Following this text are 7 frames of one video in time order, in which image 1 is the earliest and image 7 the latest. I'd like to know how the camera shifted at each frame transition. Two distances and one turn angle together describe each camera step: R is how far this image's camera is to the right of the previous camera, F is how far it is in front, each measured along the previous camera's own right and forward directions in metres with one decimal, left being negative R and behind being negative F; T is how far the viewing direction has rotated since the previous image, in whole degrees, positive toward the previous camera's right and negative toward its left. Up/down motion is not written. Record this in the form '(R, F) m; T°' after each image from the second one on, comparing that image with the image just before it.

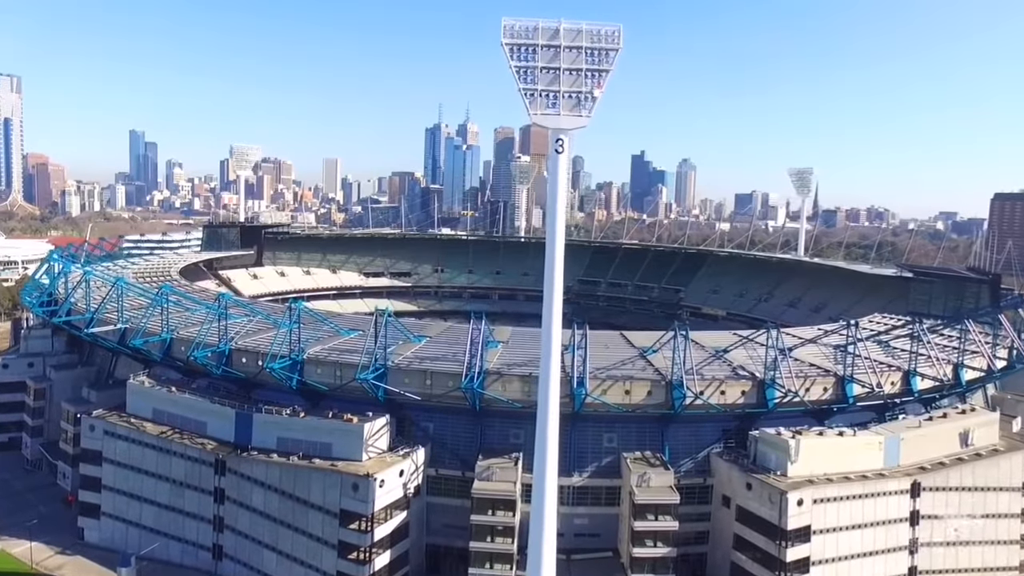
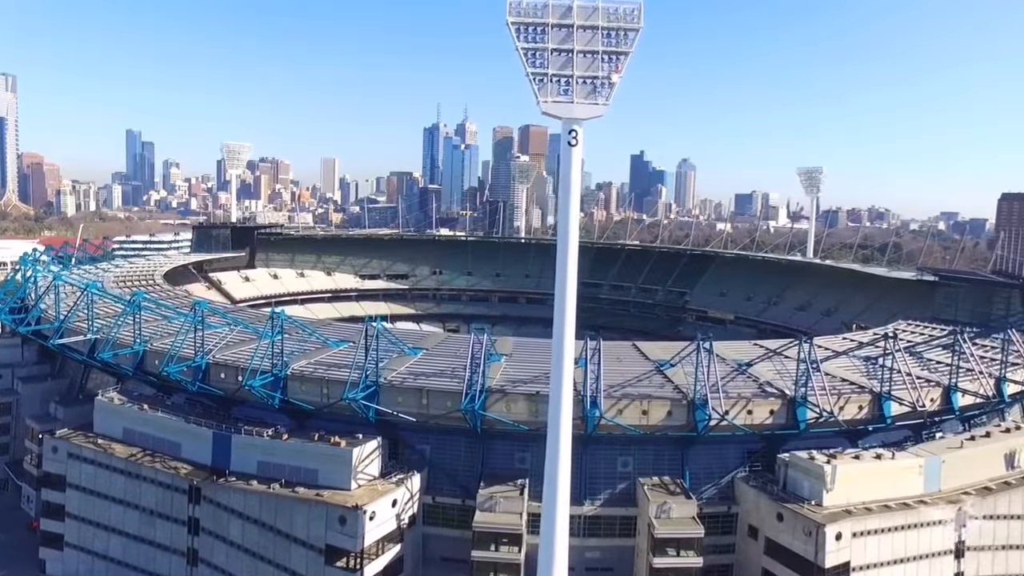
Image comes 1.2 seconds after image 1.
(-0.3, +3.7) m; 0°
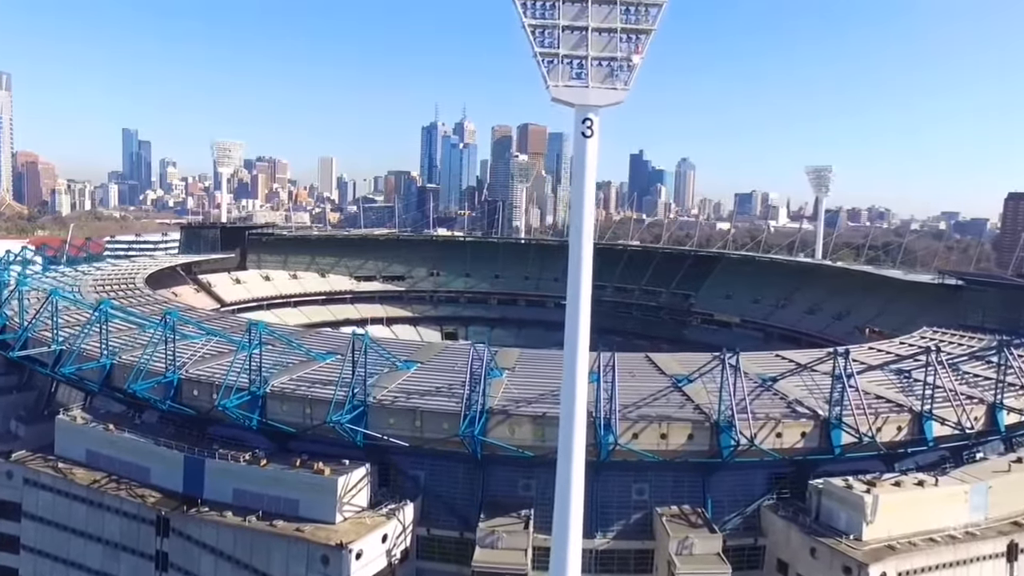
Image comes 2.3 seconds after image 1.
(-0.2, +3.6) m; 0°
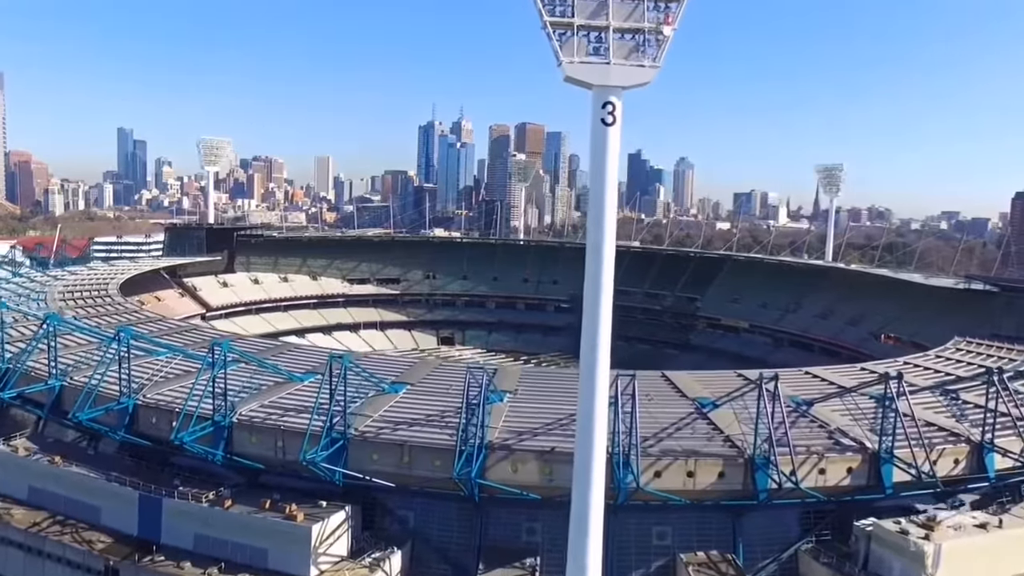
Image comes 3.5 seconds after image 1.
(-0.2, +4.3) m; 0°
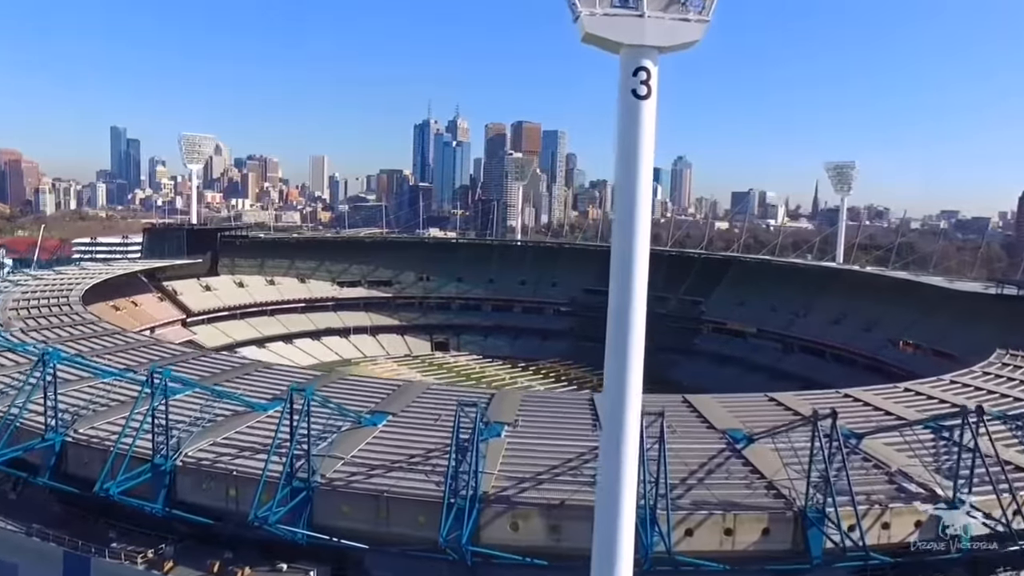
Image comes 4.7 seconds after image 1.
(-0.1, +4.9) m; 0°
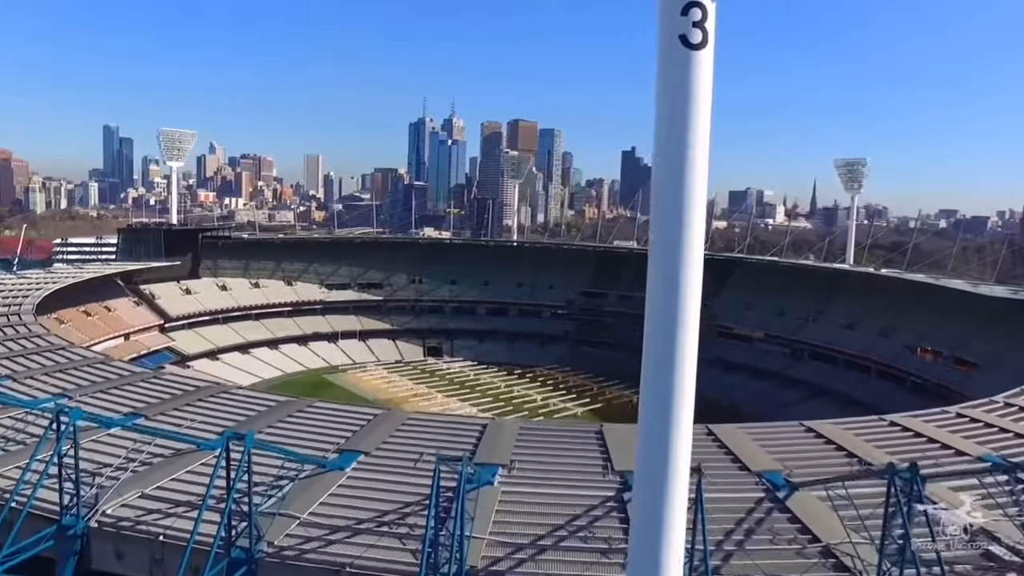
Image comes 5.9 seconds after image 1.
(0.0, +4.7) m; 0°
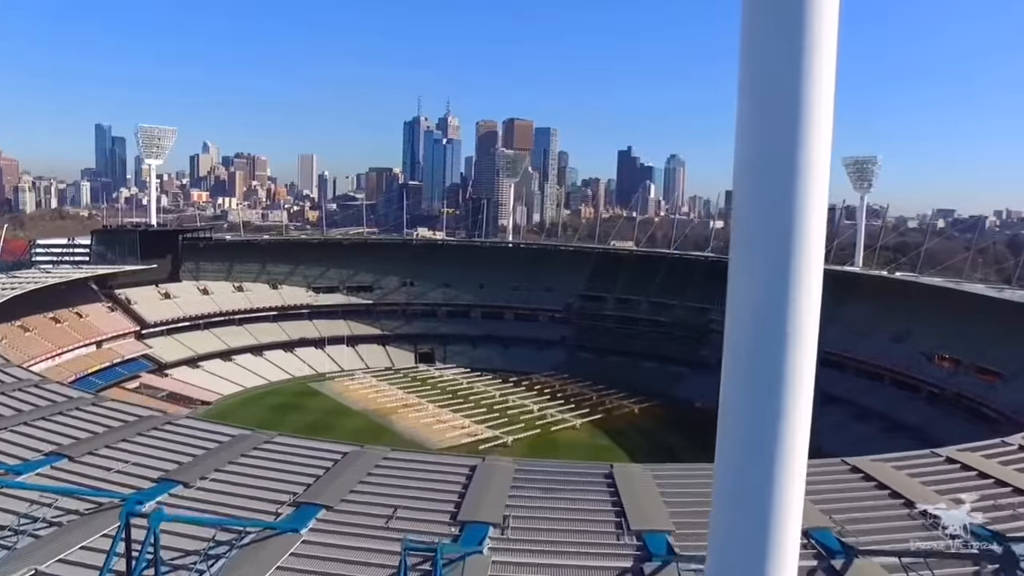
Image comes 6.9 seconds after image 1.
(+0.1, +4.3) m; 0°
